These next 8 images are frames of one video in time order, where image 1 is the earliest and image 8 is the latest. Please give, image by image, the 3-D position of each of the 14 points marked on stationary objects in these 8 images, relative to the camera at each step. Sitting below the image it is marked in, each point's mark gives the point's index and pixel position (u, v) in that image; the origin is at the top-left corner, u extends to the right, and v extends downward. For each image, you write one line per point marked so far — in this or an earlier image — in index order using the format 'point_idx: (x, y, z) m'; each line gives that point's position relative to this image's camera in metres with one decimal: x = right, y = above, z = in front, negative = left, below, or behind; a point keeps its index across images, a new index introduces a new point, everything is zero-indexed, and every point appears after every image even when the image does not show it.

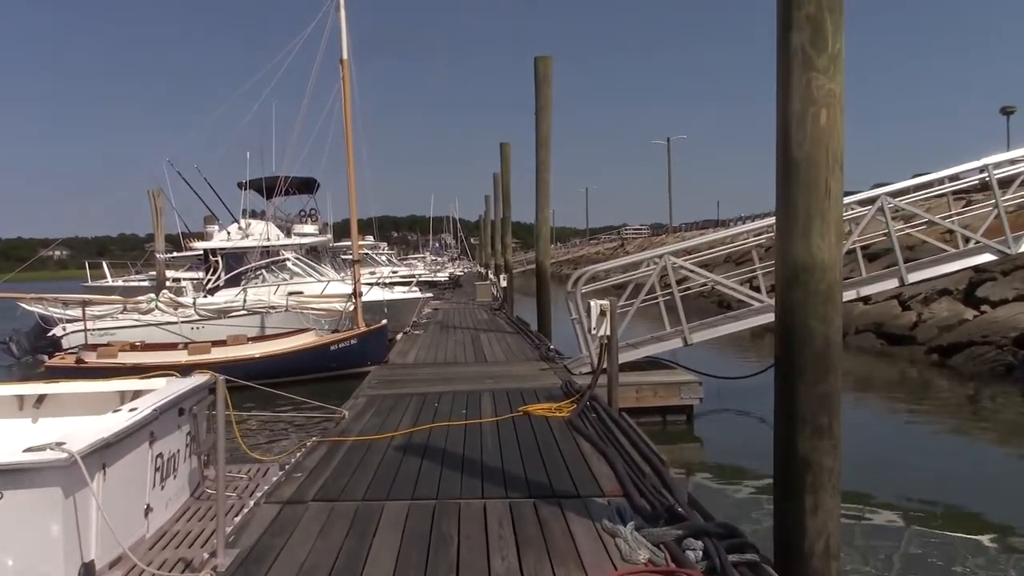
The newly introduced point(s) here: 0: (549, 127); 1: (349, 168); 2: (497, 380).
0: (+0.7, +3.0, +13.9) m
1: (-2.8, +2.1, +13.2) m
2: (-0.2, -1.1, +8.9) m
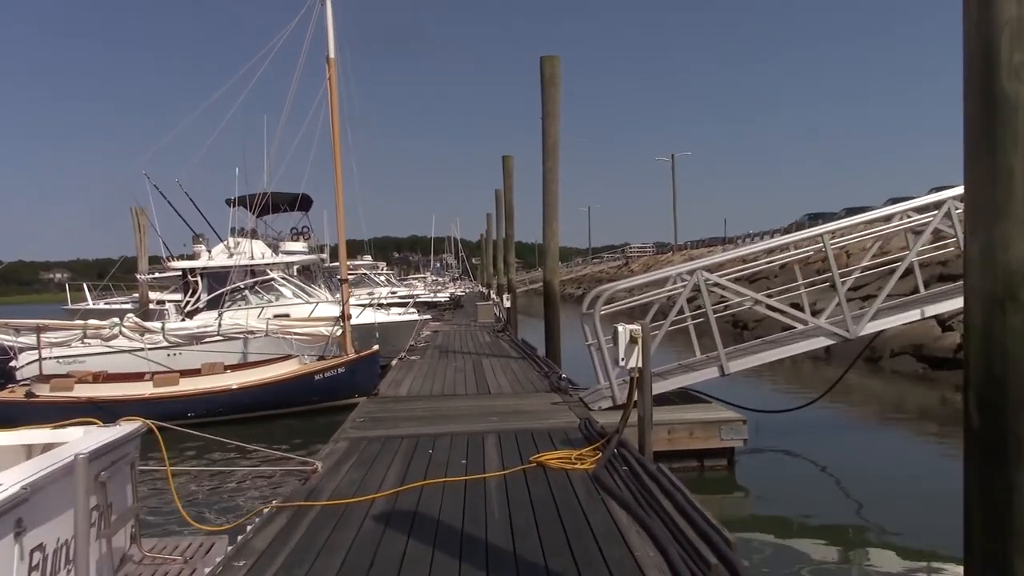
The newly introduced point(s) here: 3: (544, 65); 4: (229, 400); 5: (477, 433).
0: (+0.7, +2.6, +12.7) m
1: (-2.8, +1.7, +11.9) m
2: (-0.1, -1.4, +7.7) m
3: (+0.5, +3.7, +12.6) m
4: (-4.0, -1.6, +10.6) m
5: (-0.3, -1.4, +7.1) m
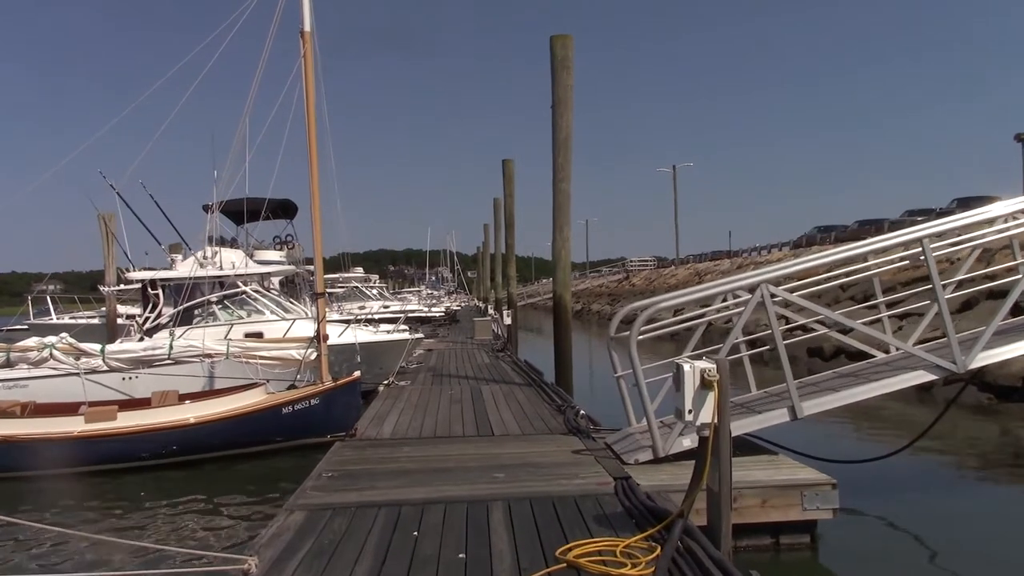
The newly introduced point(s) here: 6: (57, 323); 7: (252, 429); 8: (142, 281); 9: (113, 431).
0: (+0.8, +2.4, +11.1) m
1: (-2.7, +1.5, +10.2) m
2: (0.0, -1.5, +5.9) m
3: (+0.6, +3.5, +11.0) m
4: (-3.9, -1.8, +8.8) m
5: (-0.2, -1.5, +5.3) m
6: (-11.5, -0.8, +19.3) m
7: (-3.1, -1.7, +9.1) m
8: (-6.7, +0.2, +13.7) m
9: (-4.6, -1.6, +8.6) m
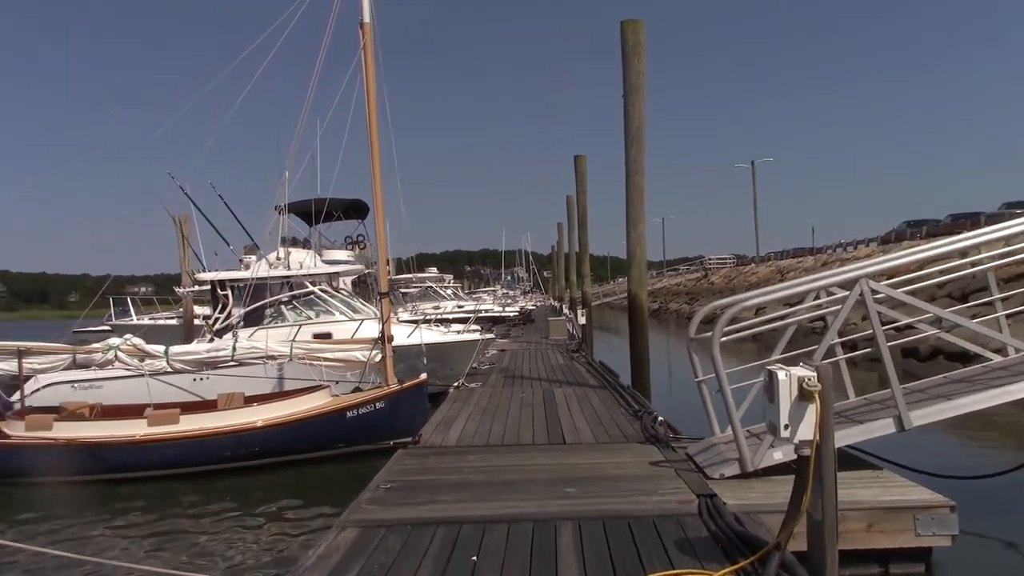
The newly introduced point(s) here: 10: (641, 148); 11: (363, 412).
0: (+1.8, +2.4, +10.4) m
1: (-1.8, +1.5, +9.9) m
2: (+0.5, -1.5, +5.4) m
3: (+1.6, +3.5, +10.4) m
4: (-3.1, -1.8, +8.7) m
5: (+0.2, -1.5, +4.8) m
6: (-9.7, -0.9, +19.8) m
7: (-2.3, -1.7, +8.9) m
8: (-5.4, +0.1, +13.7) m
9: (-3.8, -1.6, +8.5) m
10: (+1.8, +2.0, +10.5) m
11: (-1.7, -1.5, +8.9) m
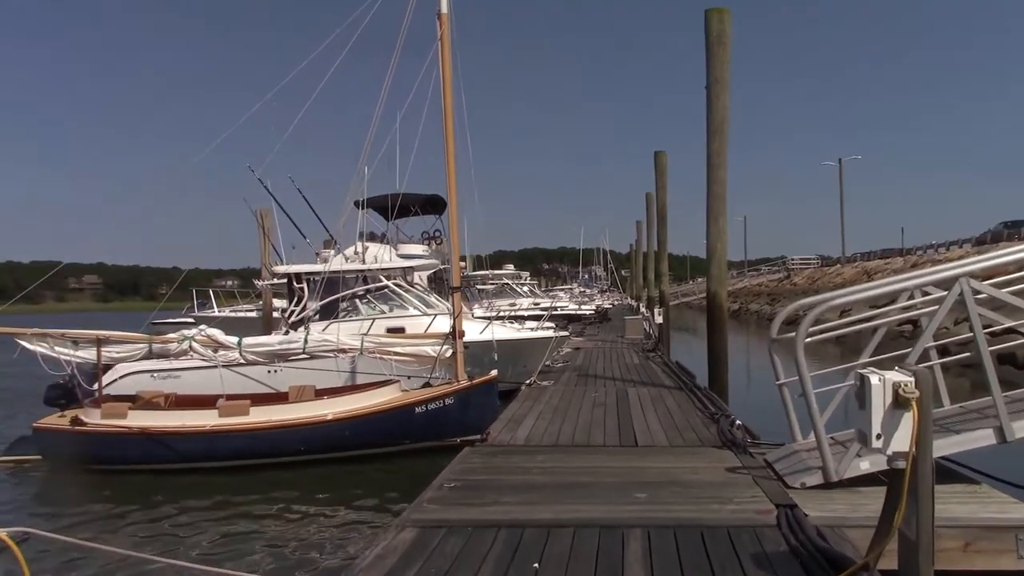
0: (+2.8, +2.5, +10.0) m
1: (-0.8, +1.6, +9.9) m
2: (+1.0, -1.4, +5.1) m
3: (+2.6, +3.5, +9.9) m
4: (-2.3, -1.7, +8.7) m
5: (+0.6, -1.4, +4.6) m
6: (-7.7, -0.8, +20.4) m
7: (-1.5, -1.6, +8.8) m
8: (-4.1, +0.2, +14.0) m
9: (-3.0, -1.6, +8.6) m
10: (+2.8, +2.0, +10.1) m
11: (-0.9, -1.4, +8.9) m
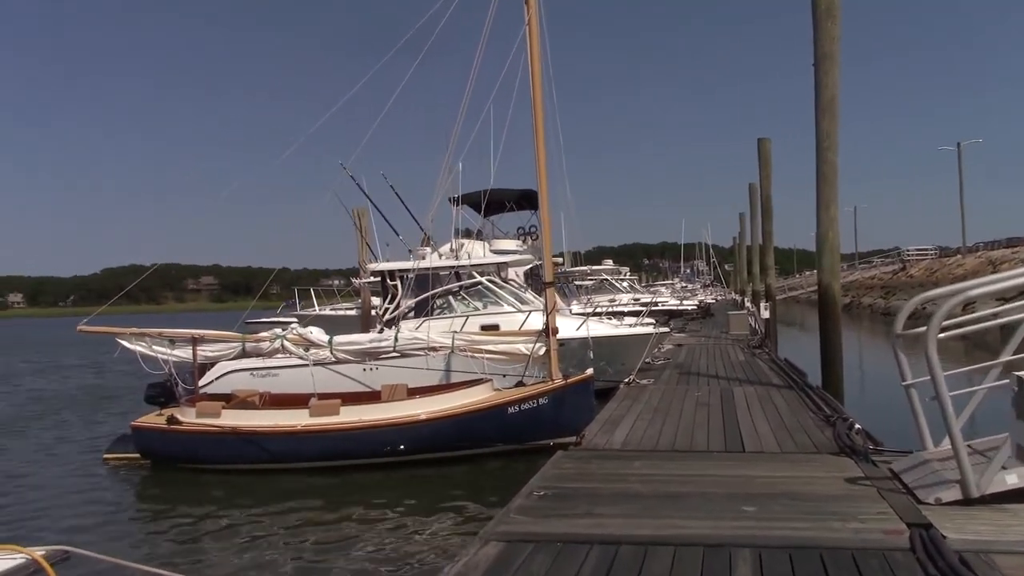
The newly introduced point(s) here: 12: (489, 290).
0: (+3.9, +2.5, +9.2) m
1: (+0.4, +1.6, +9.5) m
2: (+1.5, -1.4, +4.6) m
3: (+3.7, +3.6, +9.2) m
4: (-1.2, -1.7, +8.6) m
5: (+1.1, -1.4, +4.1) m
6: (-5.1, -0.7, +20.9) m
7: (-0.4, -1.6, +8.6) m
8: (-2.3, +0.3, +14.1) m
9: (-1.9, -1.5, +8.6) m
10: (+4.0, +2.1, +9.3) m
11: (+0.2, -1.4, +8.6) m
12: (-0.4, 0.0, +13.5) m
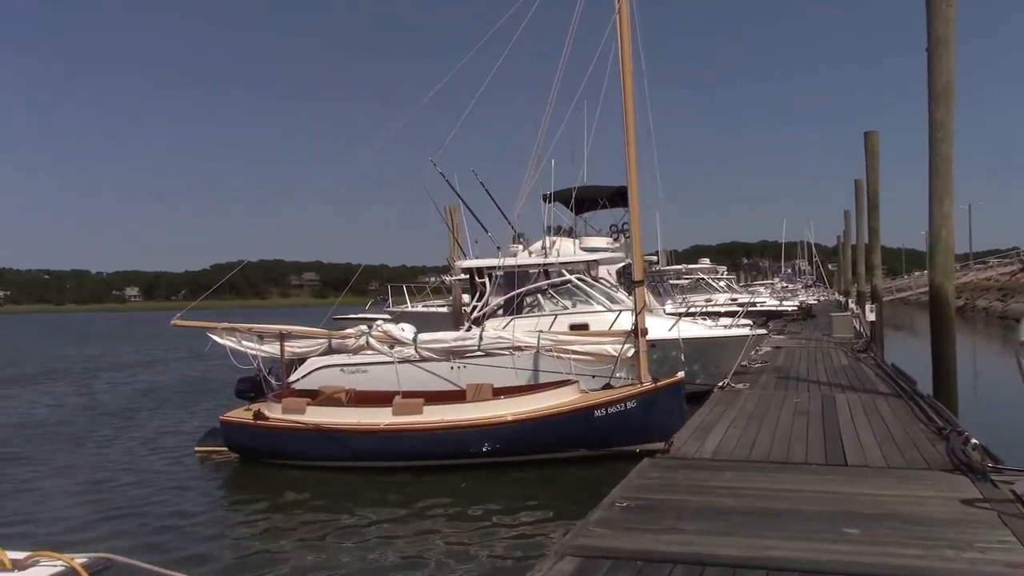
0: (+5.0, +2.5, +8.5) m
1: (+1.4, +1.6, +9.3) m
2: (+2.0, -1.4, +4.2) m
3: (+4.7, +3.6, +8.5) m
4: (-0.3, -1.7, +8.5) m
5: (+1.5, -1.4, +3.8) m
6: (-2.6, -0.7, +21.2) m
7: (+0.6, -1.6, +8.5) m
8: (-0.7, +0.3, +14.1) m
9: (-1.0, -1.5, +8.6) m
10: (+5.0, +2.0, +8.6) m
11: (+1.1, -1.4, +8.3) m
12: (+1.2, 0.0, +13.3) m
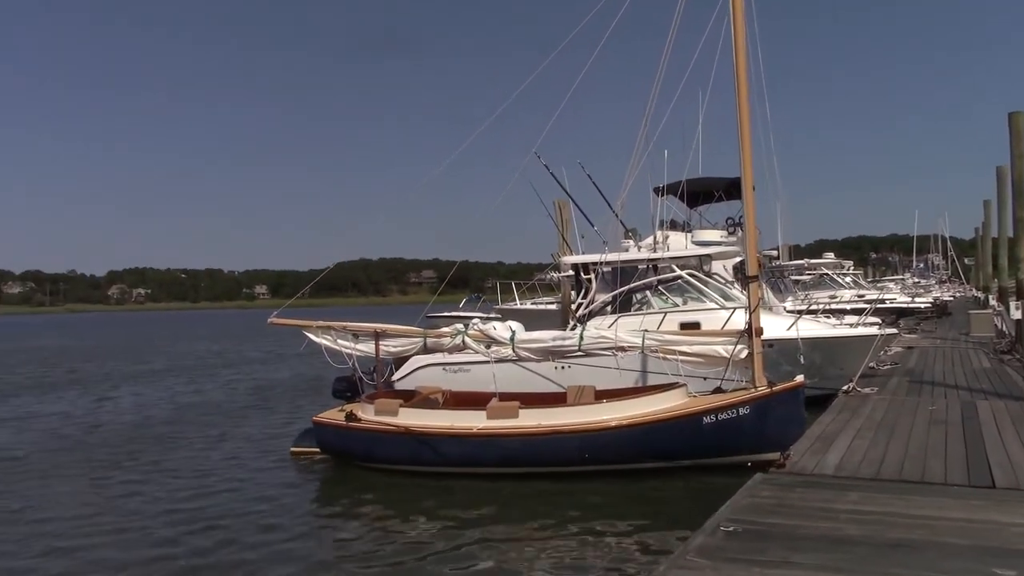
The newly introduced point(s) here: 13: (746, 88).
0: (+6.0, +2.6, +7.3) m
1: (+2.6, +1.7, +8.6) m
2: (+2.4, -1.4, +3.6) m
3: (+5.7, +3.6, +7.4) m
4: (+0.8, -1.6, +8.2) m
5: (+1.9, -1.4, +3.2) m
6: (+0.3, -0.6, +21.1) m
7: (+1.6, -1.6, +8.0) m
8: (+1.2, +0.3, +13.7) m
9: (+0.1, -1.5, +8.3) m
10: (+6.0, +2.1, +7.4) m
11: (+2.1, -1.3, +7.8) m
12: (+2.9, 0.0, +12.6) m
13: (+2.5, +2.2, +8.4) m
